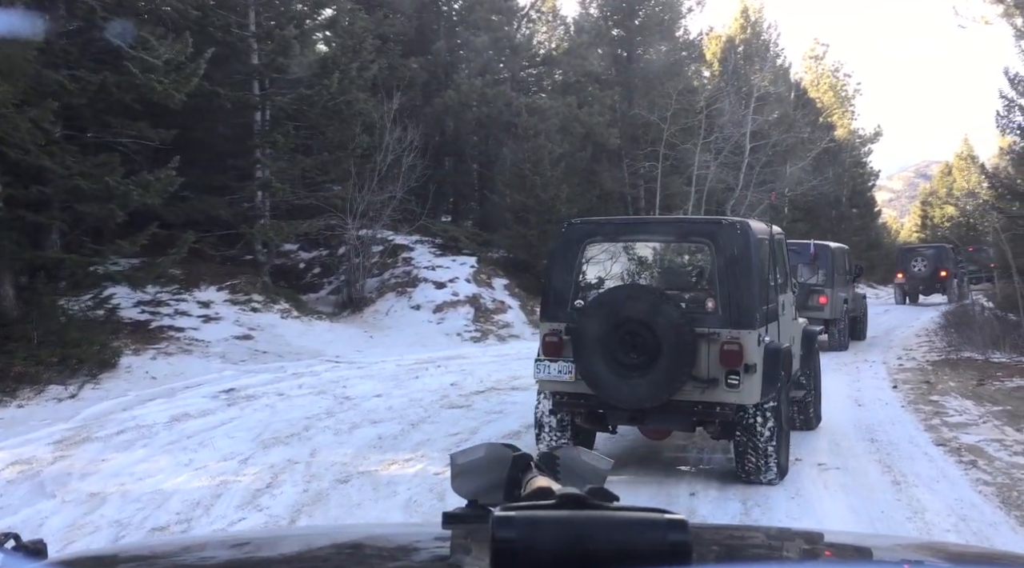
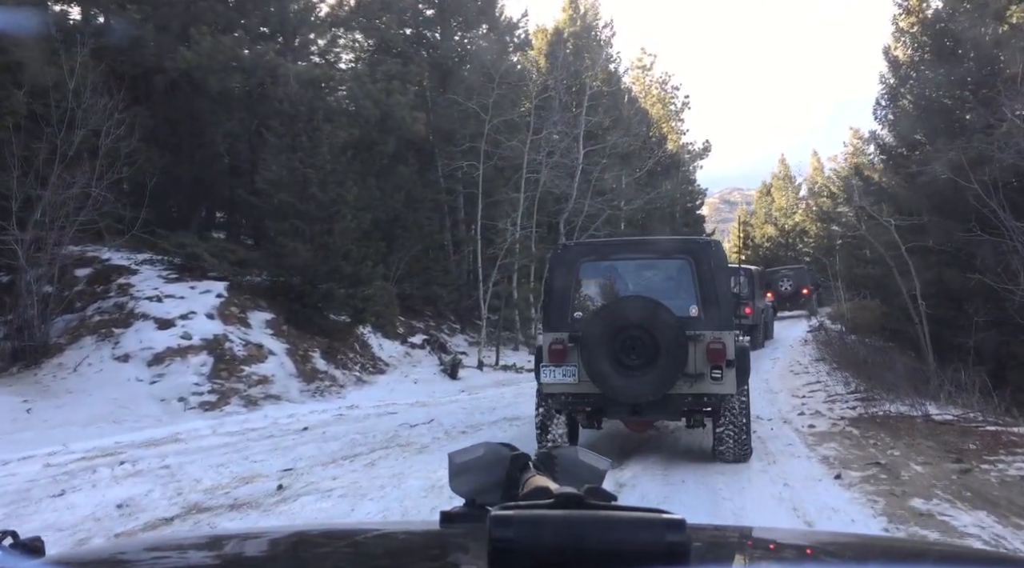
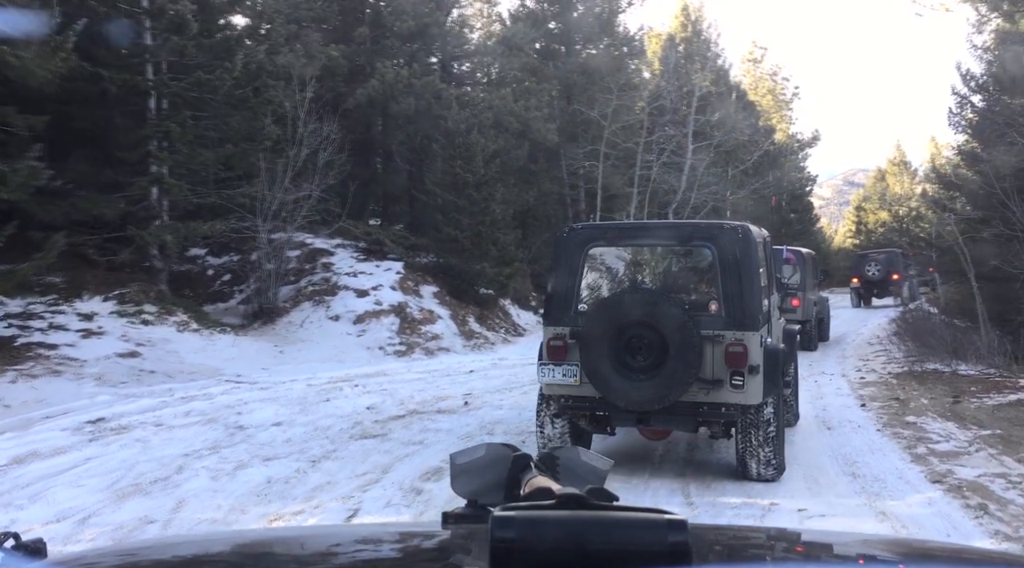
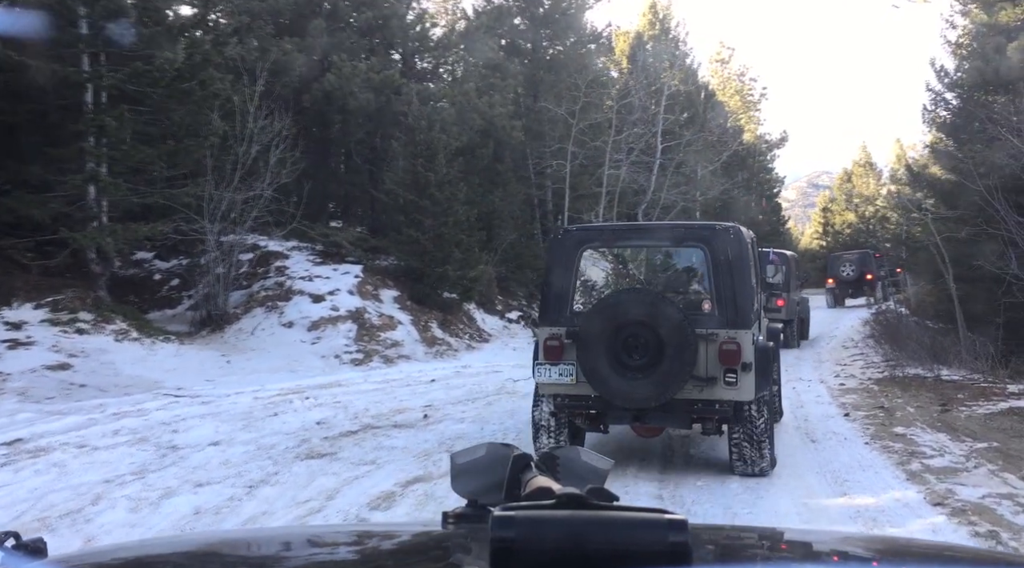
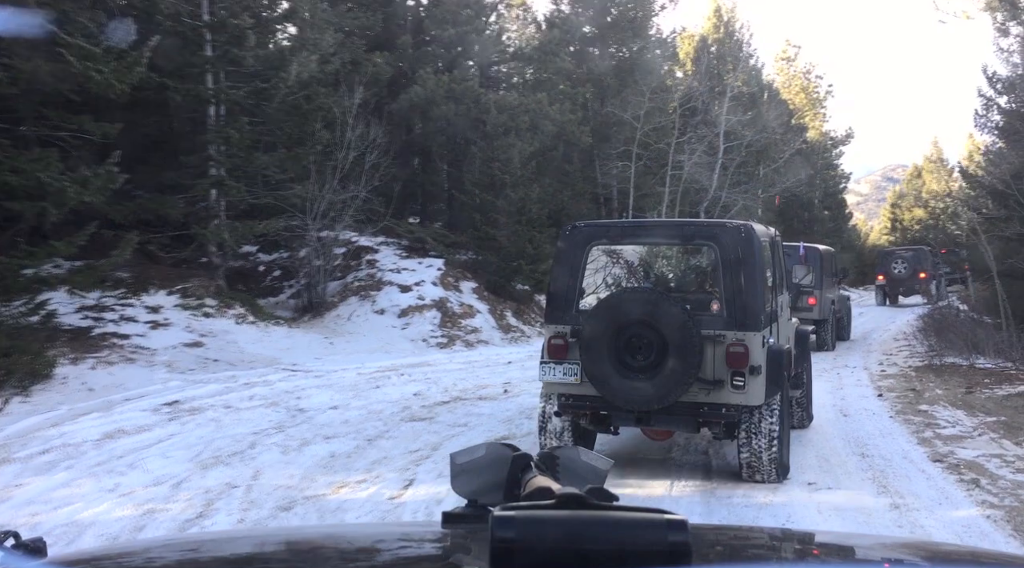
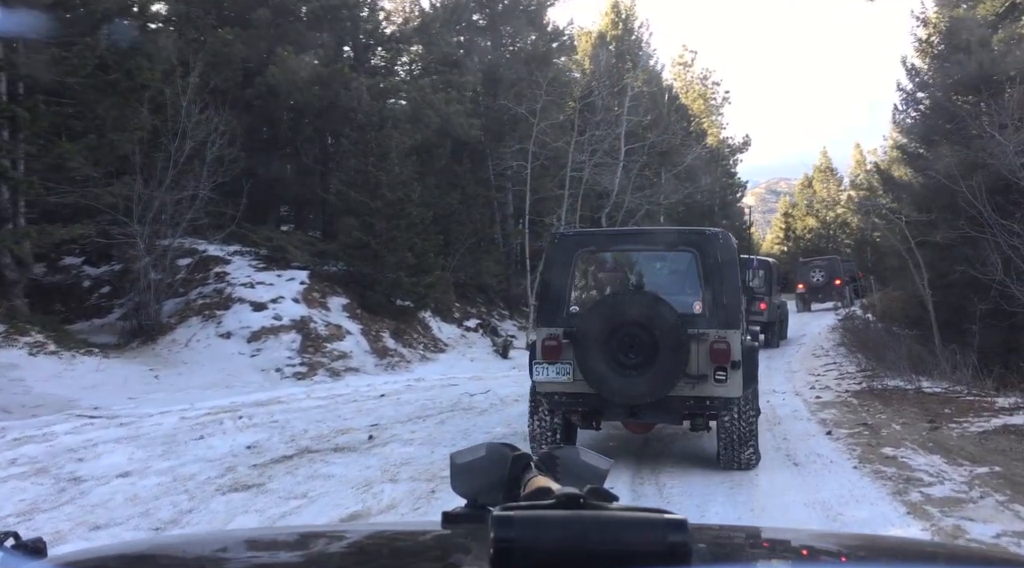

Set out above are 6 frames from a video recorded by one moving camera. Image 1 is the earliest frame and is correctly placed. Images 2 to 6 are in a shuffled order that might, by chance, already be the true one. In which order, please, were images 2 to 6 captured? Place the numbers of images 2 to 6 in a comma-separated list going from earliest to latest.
5, 3, 4, 6, 2
